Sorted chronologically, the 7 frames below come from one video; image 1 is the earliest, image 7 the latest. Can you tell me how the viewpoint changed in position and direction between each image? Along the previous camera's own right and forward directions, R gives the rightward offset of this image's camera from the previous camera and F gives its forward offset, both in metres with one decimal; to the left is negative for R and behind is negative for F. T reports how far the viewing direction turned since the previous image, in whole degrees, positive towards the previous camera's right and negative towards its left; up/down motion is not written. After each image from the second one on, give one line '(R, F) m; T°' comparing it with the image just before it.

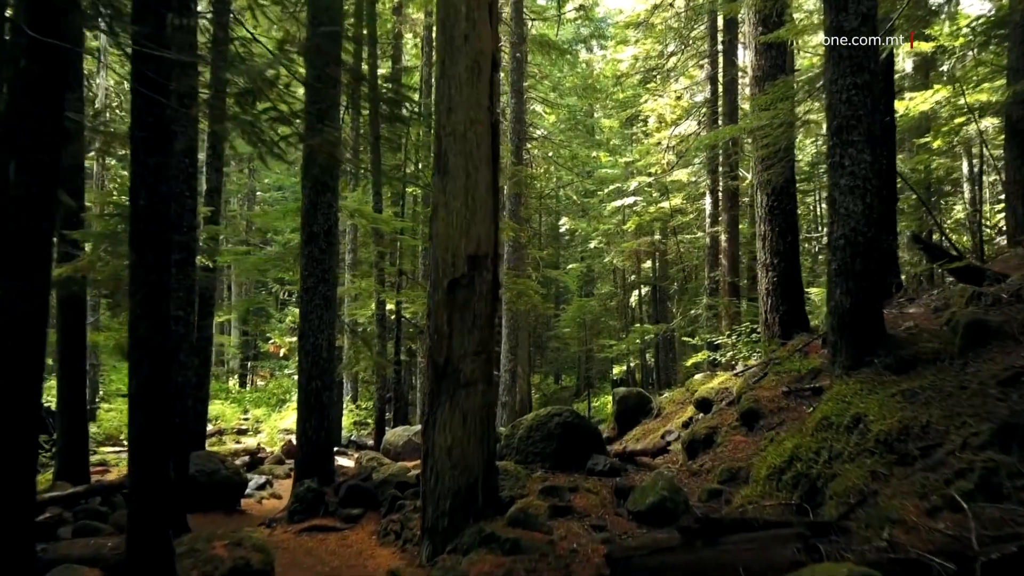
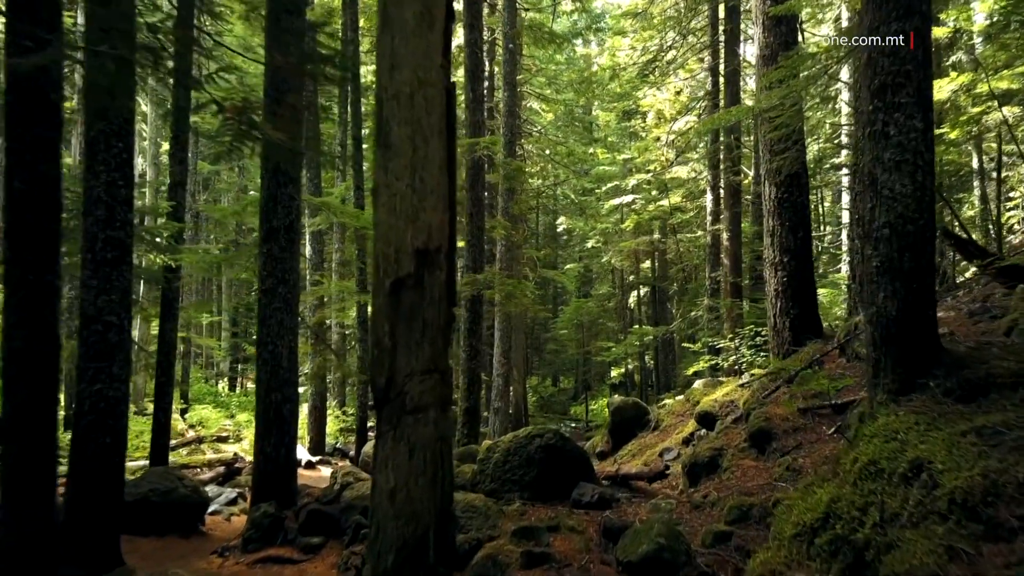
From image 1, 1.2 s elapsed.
(+0.2, +0.8) m; 0°
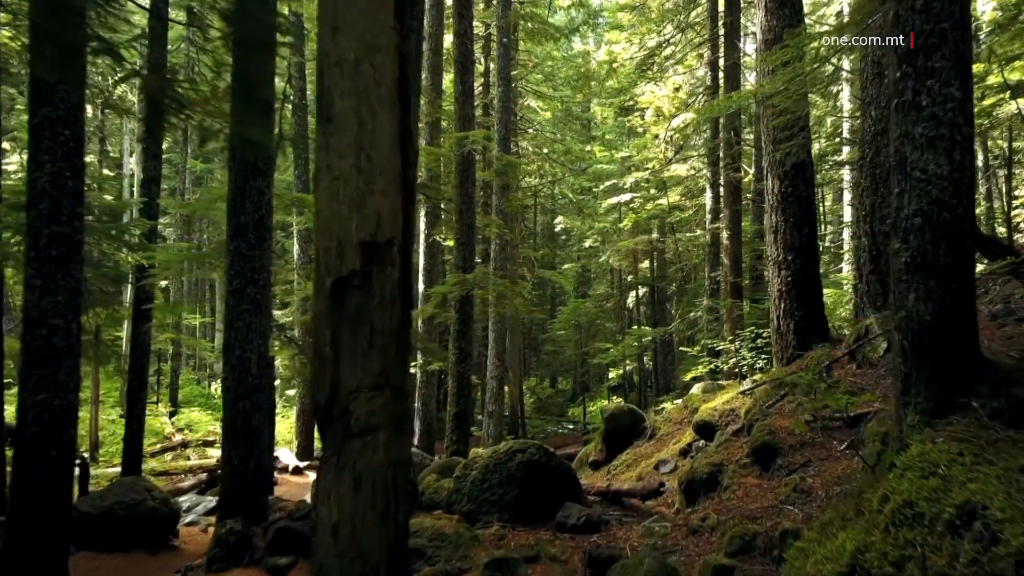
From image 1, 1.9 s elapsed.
(+0.2, +0.5) m; 0°
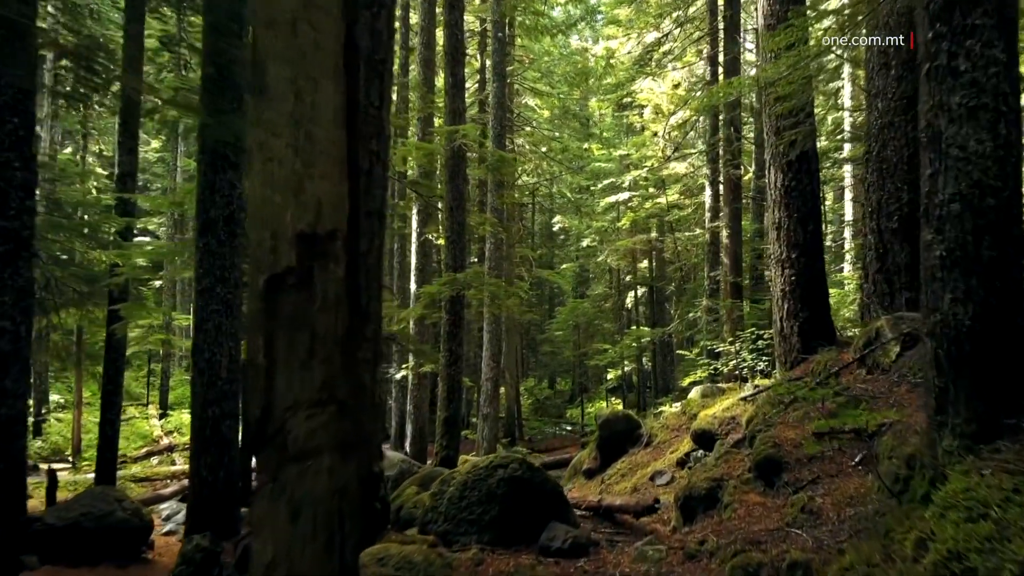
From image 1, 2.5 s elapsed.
(+0.1, +0.4) m; 0°
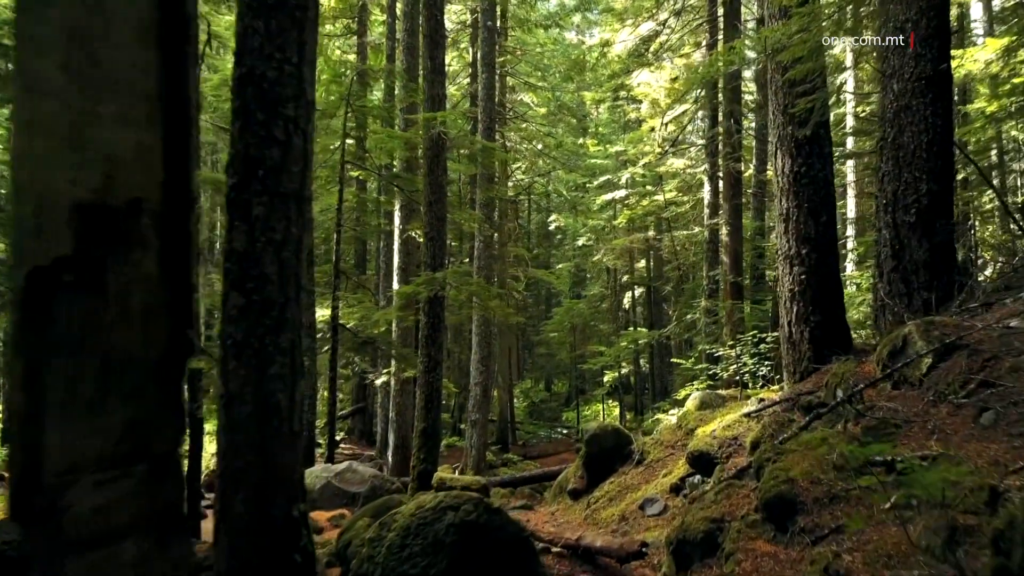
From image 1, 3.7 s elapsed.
(+0.3, +0.9) m; 0°
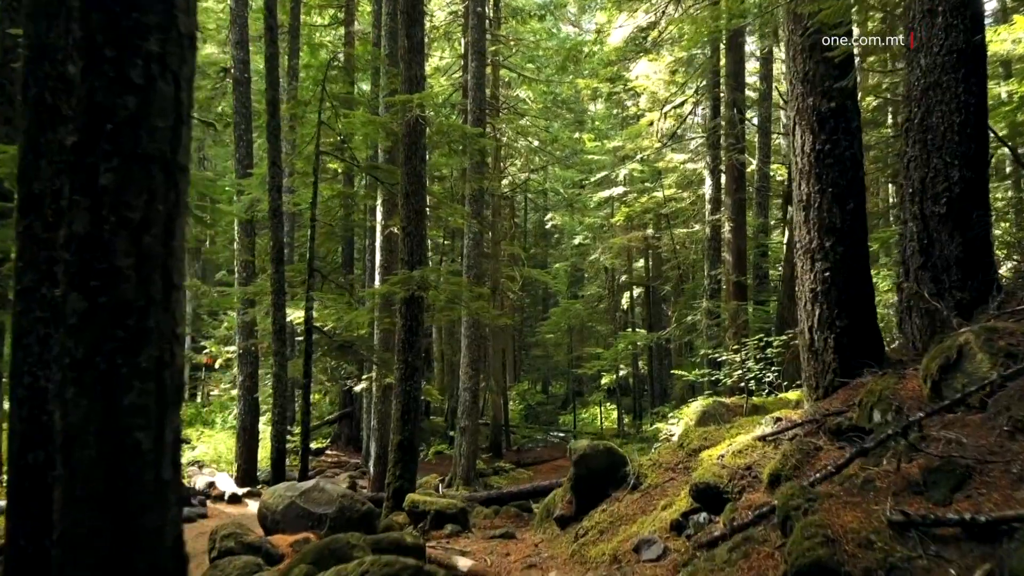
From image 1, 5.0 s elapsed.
(+0.2, +0.9) m; 0°
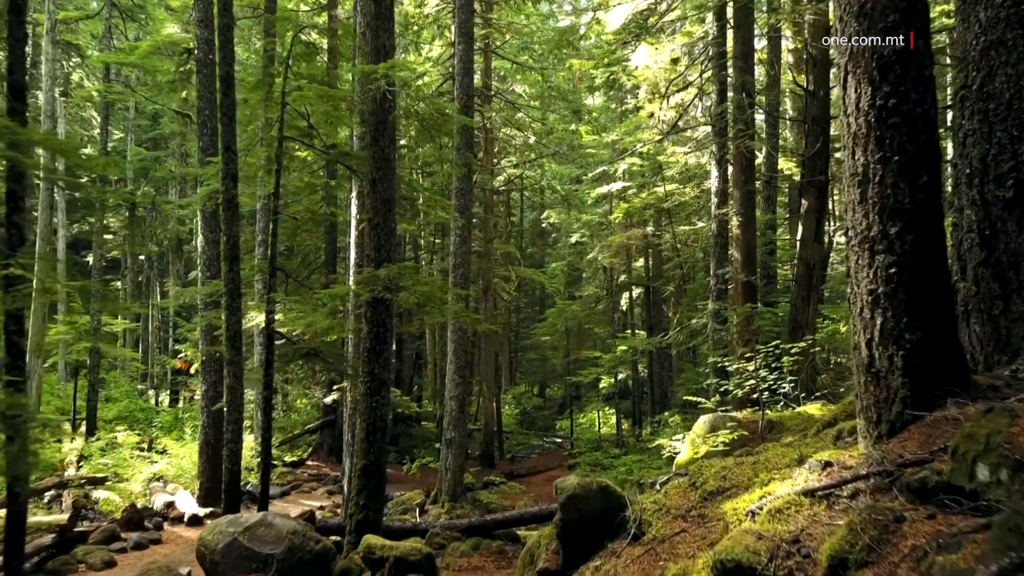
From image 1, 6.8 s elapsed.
(+0.2, +1.3) m; 0°
